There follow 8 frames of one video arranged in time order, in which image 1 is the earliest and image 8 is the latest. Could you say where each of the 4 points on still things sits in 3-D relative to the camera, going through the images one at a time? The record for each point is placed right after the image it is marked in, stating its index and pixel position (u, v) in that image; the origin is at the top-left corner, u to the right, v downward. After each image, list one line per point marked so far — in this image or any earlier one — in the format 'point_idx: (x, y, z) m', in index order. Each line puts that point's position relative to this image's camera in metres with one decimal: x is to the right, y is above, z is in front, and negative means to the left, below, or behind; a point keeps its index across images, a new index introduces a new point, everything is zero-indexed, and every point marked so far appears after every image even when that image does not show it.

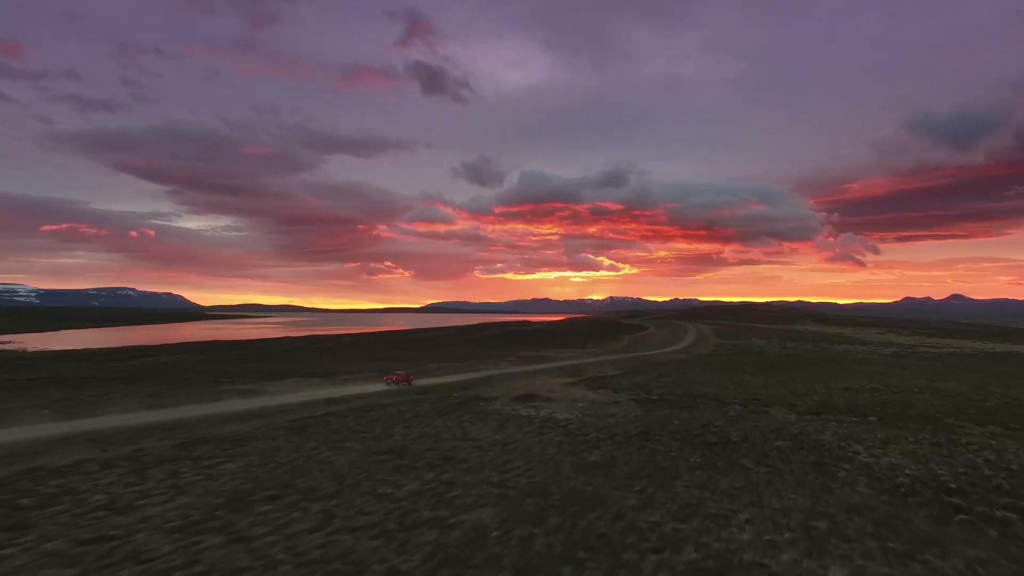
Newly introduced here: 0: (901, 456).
0: (+12.9, -5.6, +17.6) m
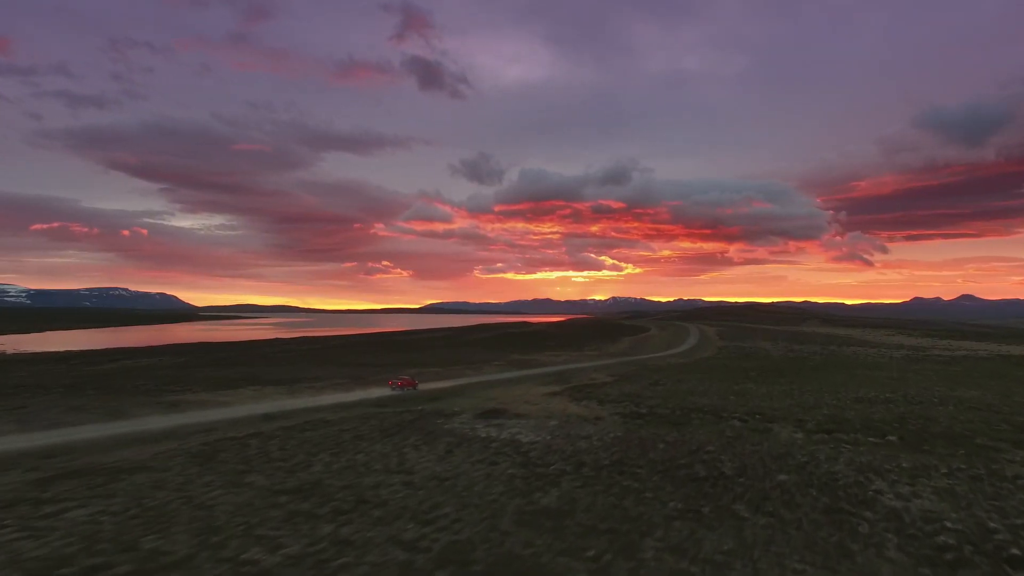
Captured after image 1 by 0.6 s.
0: (+11.2, -5.5, +14.1) m
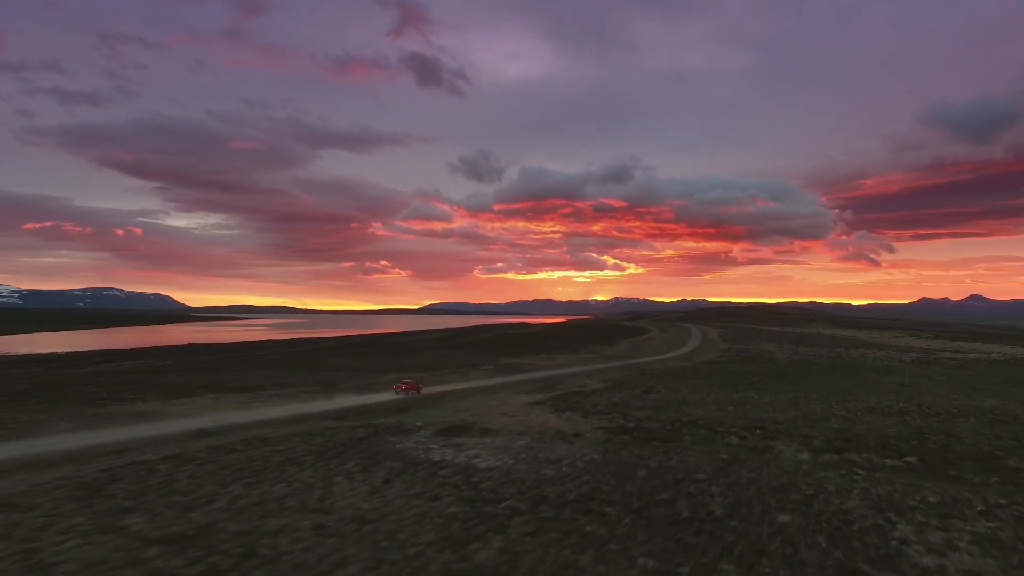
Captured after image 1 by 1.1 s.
0: (+9.8, -5.5, +11.2) m
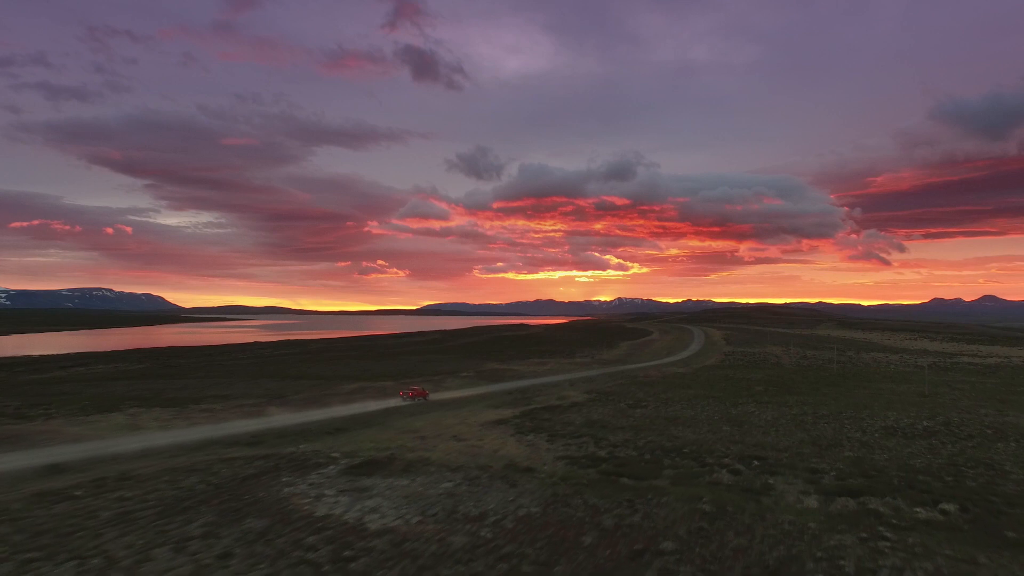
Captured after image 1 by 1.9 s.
0: (+7.5, -5.5, +6.9) m
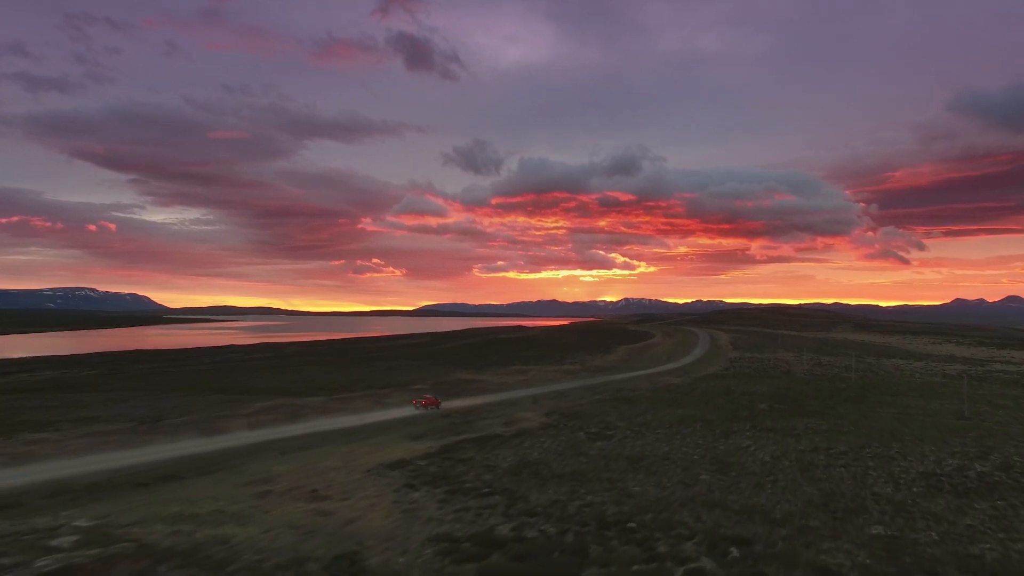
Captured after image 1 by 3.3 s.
0: (+3.5, -5.4, 0.0) m
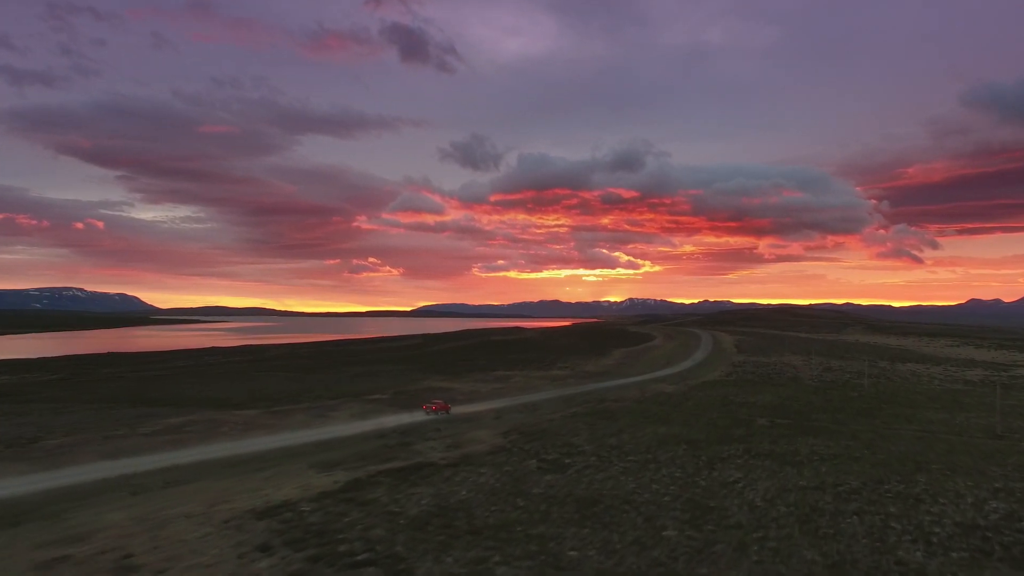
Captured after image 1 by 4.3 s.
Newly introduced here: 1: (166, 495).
0: (+0.7, -5.2, -4.5) m
1: (-10.3, -6.2, +16.0) m
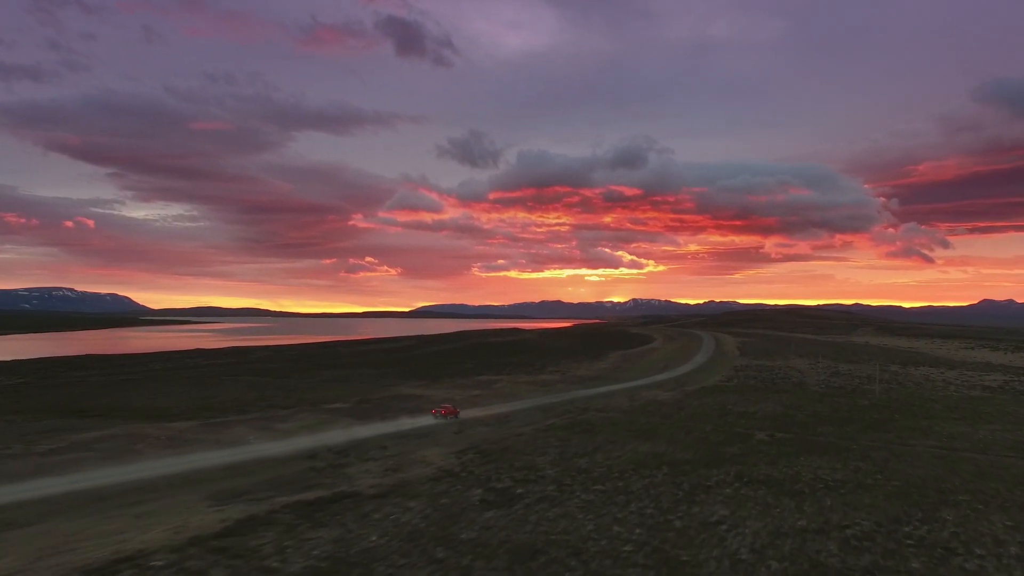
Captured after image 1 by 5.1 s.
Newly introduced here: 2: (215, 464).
0: (-1.6, -5.0, -8.0) m
1: (-12.3, -6.1, +12.7) m
2: (-10.9, -6.6, +19.6) m
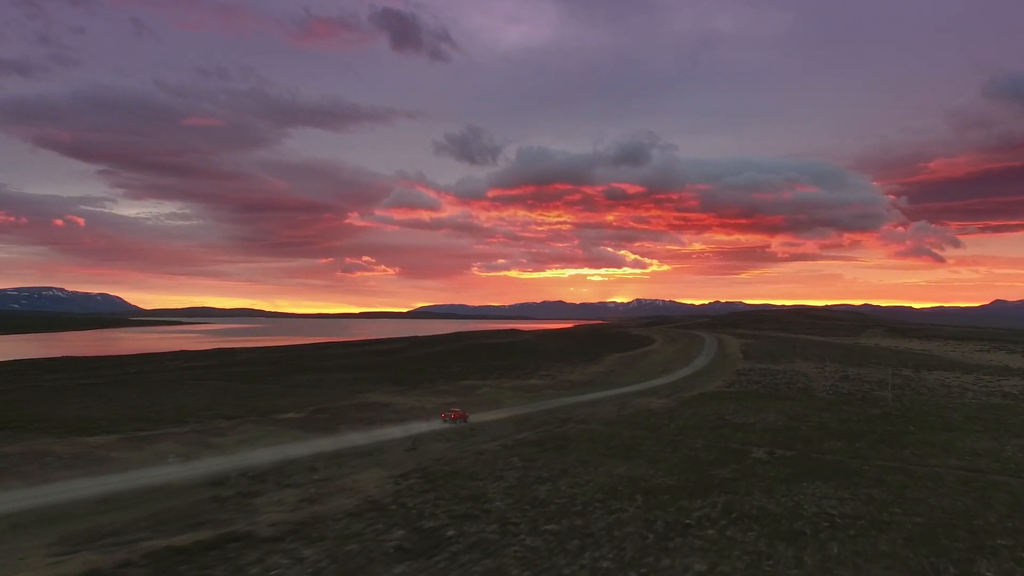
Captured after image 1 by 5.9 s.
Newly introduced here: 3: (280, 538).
0: (-3.8, -4.9, -11.3) m
1: (-14.3, -5.9, +9.6) m
2: (-12.8, -6.4, +16.4) m
3: (-6.1, -6.5, +14.0) m
